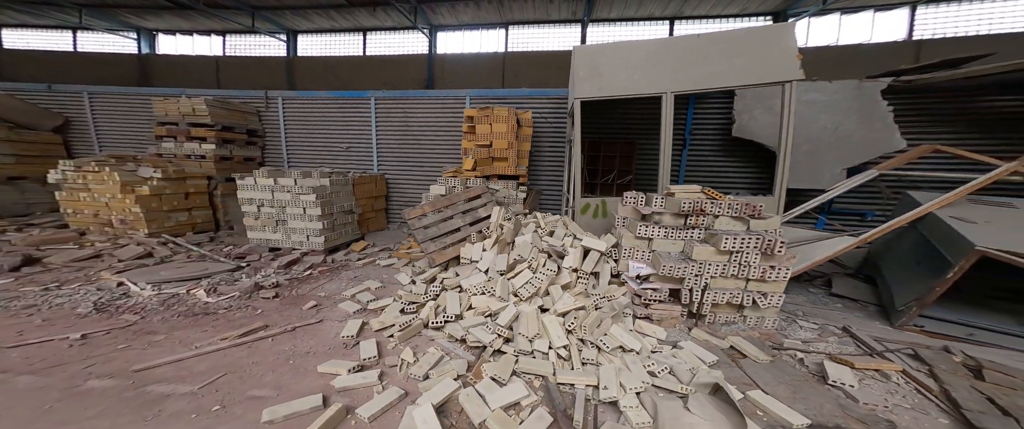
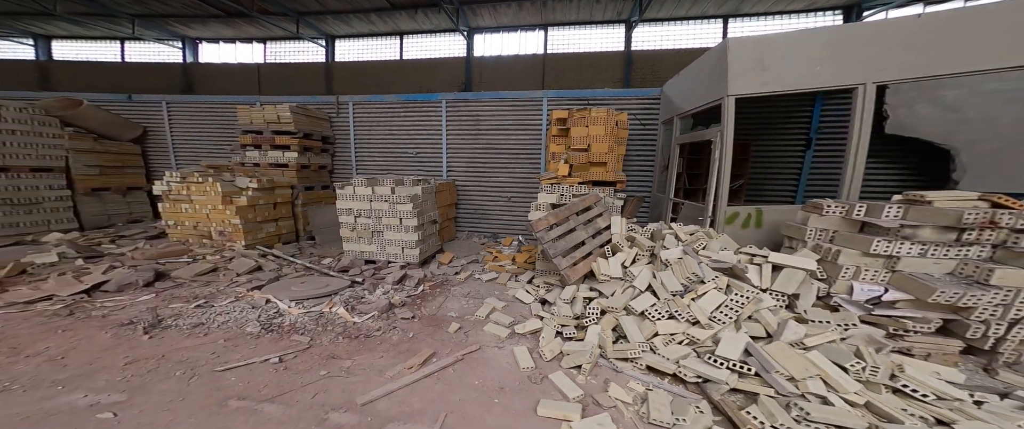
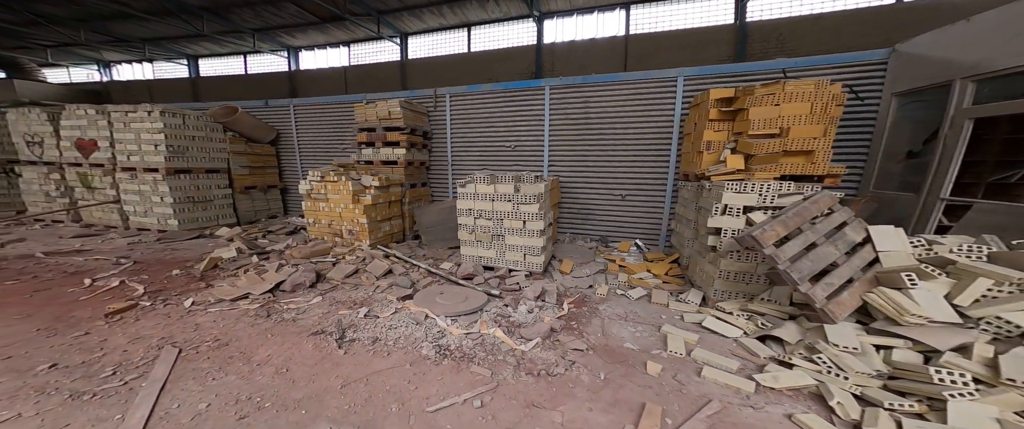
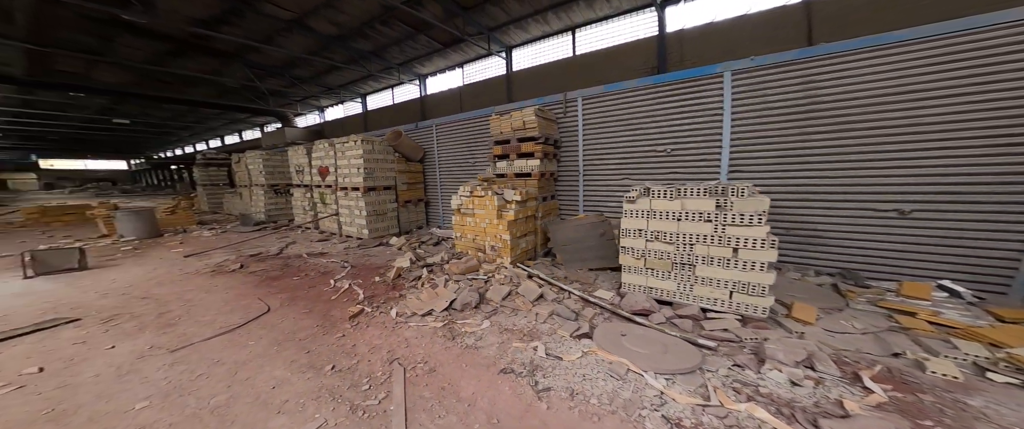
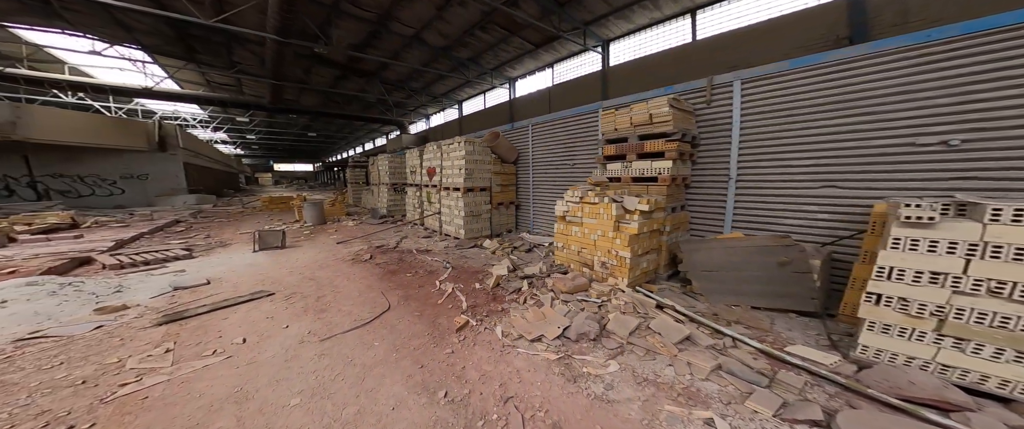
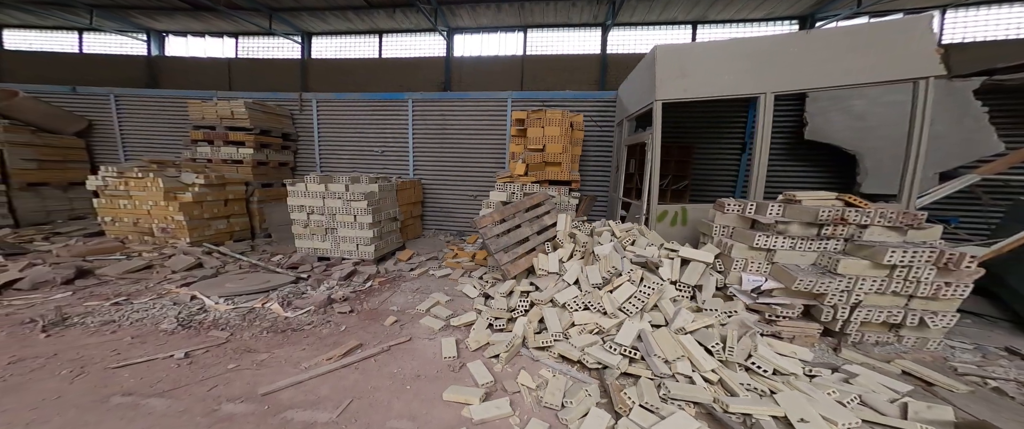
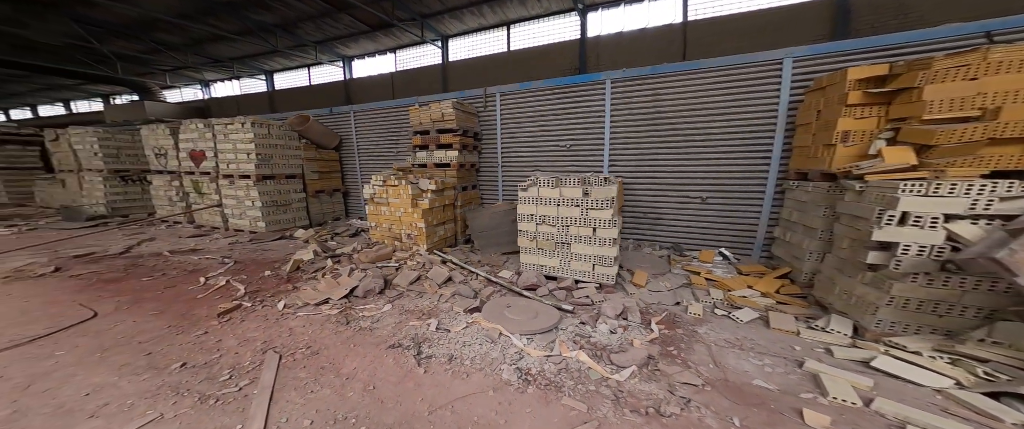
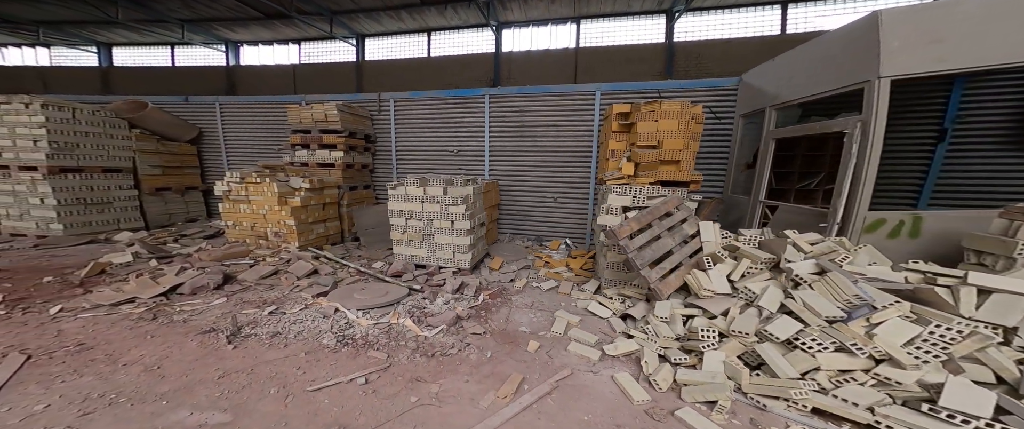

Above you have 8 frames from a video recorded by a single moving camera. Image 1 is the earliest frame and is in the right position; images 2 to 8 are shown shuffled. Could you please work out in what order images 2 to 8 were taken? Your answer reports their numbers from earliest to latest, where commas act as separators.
6, 2, 8, 3, 7, 4, 5
